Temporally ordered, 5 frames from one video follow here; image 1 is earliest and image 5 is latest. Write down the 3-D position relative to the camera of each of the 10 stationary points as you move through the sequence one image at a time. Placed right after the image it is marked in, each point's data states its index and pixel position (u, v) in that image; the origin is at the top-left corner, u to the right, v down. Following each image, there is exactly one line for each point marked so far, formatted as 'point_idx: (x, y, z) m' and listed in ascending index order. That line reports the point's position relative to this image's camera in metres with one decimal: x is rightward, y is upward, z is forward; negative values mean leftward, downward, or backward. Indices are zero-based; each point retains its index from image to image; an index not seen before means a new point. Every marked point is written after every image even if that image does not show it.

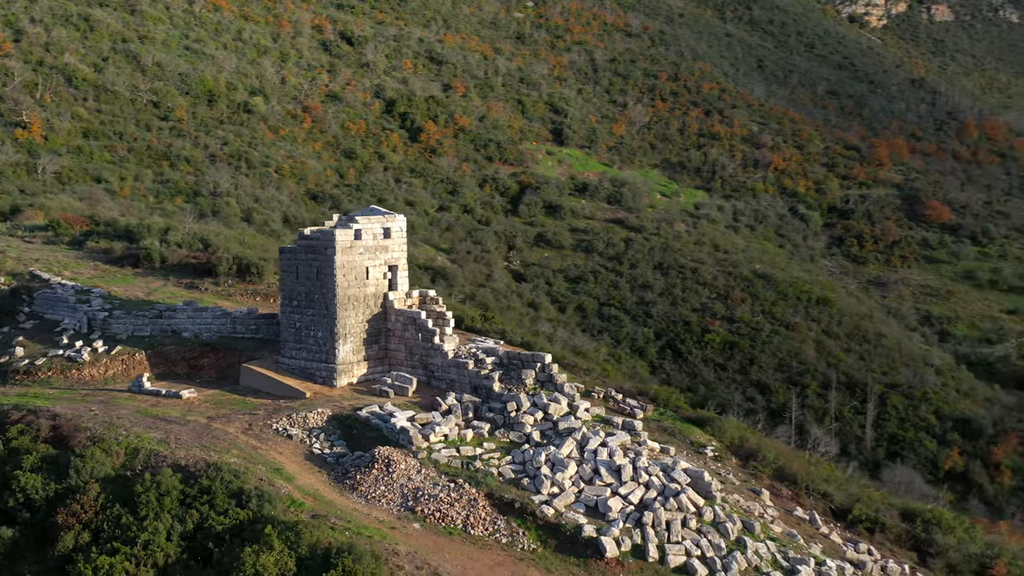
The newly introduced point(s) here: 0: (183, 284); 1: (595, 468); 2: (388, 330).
0: (-3.1, 0.0, +10.9) m
1: (+0.5, -1.1, +7.0) m
2: (-0.9, -0.3, +8.6) m
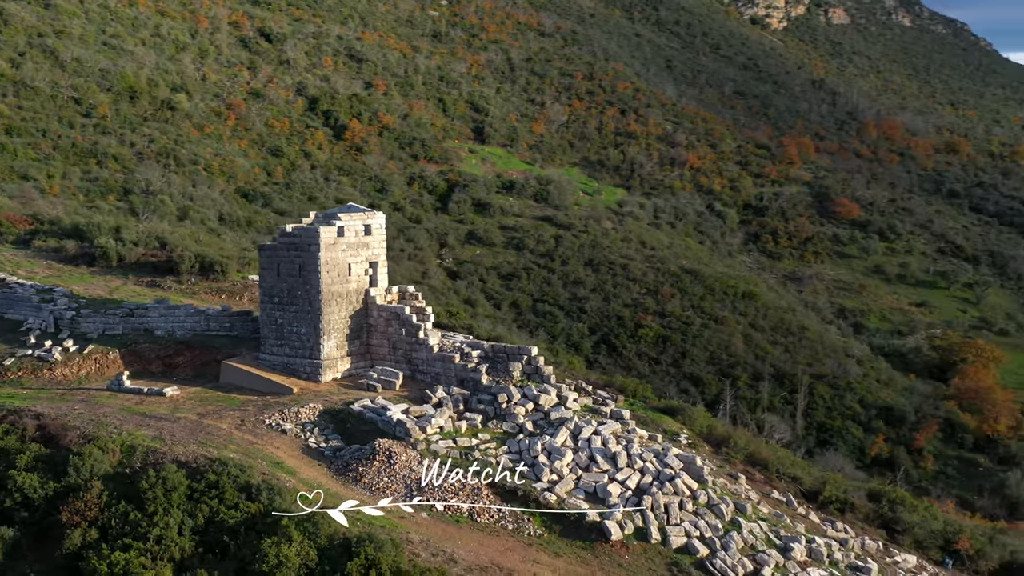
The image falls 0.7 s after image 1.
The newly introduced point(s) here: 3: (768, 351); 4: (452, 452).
0: (-3.4, +0.1, +10.8) m
1: (+0.5, -1.0, +7.2) m
2: (-1.1, -0.3, +8.7) m
3: (+4.3, -1.1, +19.5) m
4: (-0.4, -1.0, +7.2) m
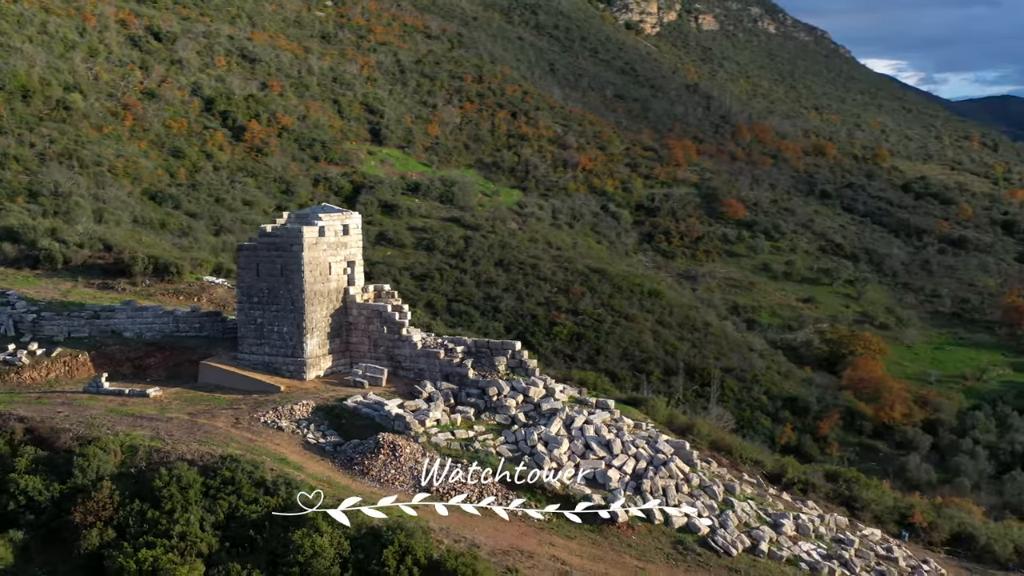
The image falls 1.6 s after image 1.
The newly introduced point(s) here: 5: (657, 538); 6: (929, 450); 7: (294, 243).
0: (-3.8, 0.0, +10.7) m
1: (+0.5, -1.0, +7.5) m
2: (-1.3, -0.3, +8.8) m
3: (+2.9, -1.0, +20.1) m
4: (-0.4, -1.0, +7.5) m
5: (+0.8, -1.5, +6.8) m
6: (+6.5, -2.5, +18.0) m
7: (-1.6, +0.3, +8.5) m
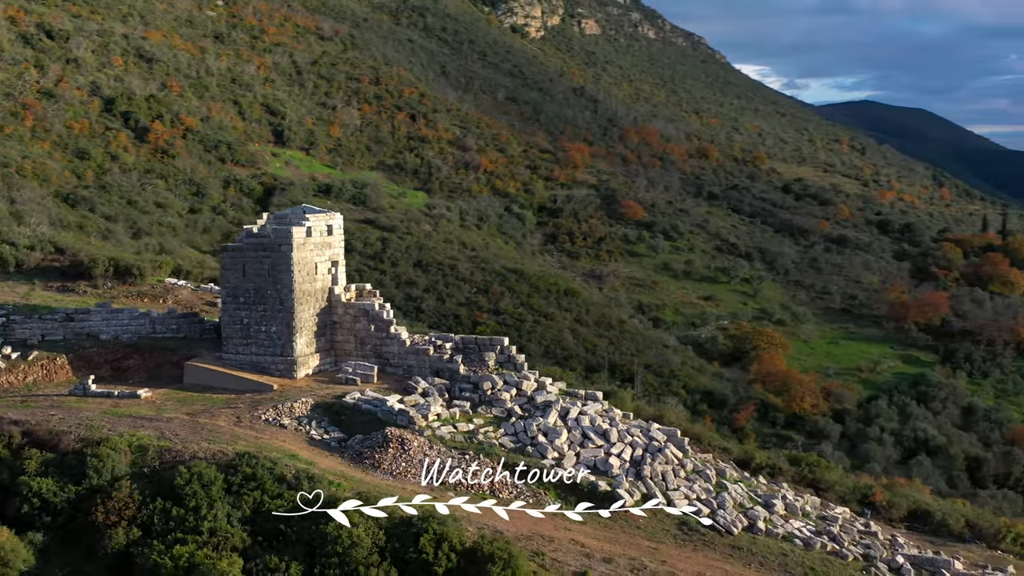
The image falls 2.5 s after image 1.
0: (-4.2, 0.0, +10.5) m
1: (+0.5, -1.0, +7.9) m
2: (-1.4, -0.3, +9.0) m
3: (+1.5, -1.0, +20.7) m
4: (-0.4, -1.0, +7.7) m
5: (+0.9, -1.4, +7.2) m
6: (+5.3, -2.4, +18.9) m
7: (-1.7, +0.3, +8.6) m
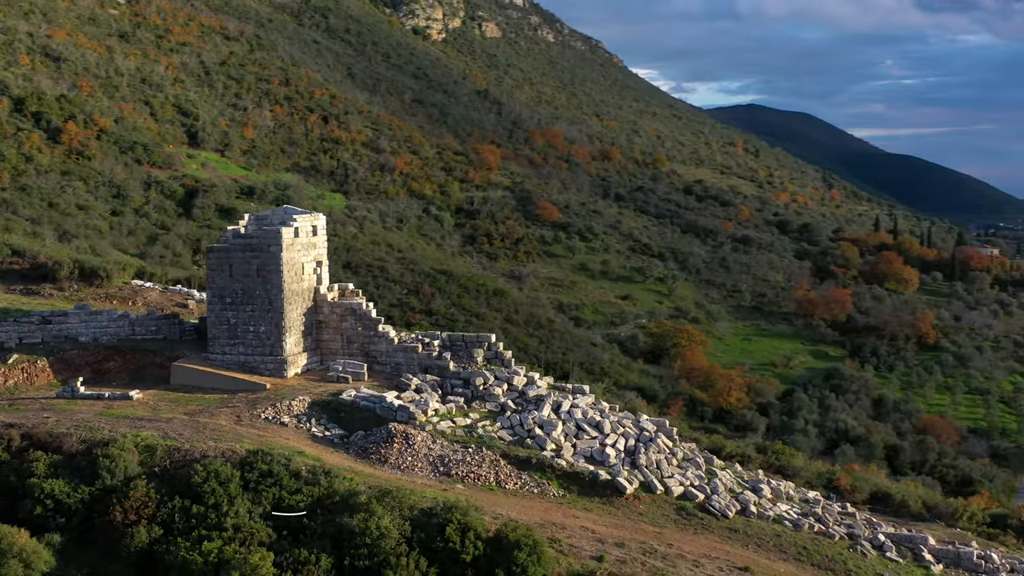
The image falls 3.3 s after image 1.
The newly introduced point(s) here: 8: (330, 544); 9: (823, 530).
0: (-4.4, 0.0, +10.3) m
1: (+0.5, -1.0, +8.1) m
2: (-1.5, -0.3, +9.1) m
3: (+0.3, -1.0, +21.0) m
4: (-0.4, -1.0, +7.9) m
5: (+1.0, -1.4, +7.5) m
6: (+4.3, -2.4, +19.6) m
7: (-1.8, +0.3, +8.6) m
8: (-1.0, -1.4, +6.4) m
9: (+2.1, -1.6, +7.7) m
